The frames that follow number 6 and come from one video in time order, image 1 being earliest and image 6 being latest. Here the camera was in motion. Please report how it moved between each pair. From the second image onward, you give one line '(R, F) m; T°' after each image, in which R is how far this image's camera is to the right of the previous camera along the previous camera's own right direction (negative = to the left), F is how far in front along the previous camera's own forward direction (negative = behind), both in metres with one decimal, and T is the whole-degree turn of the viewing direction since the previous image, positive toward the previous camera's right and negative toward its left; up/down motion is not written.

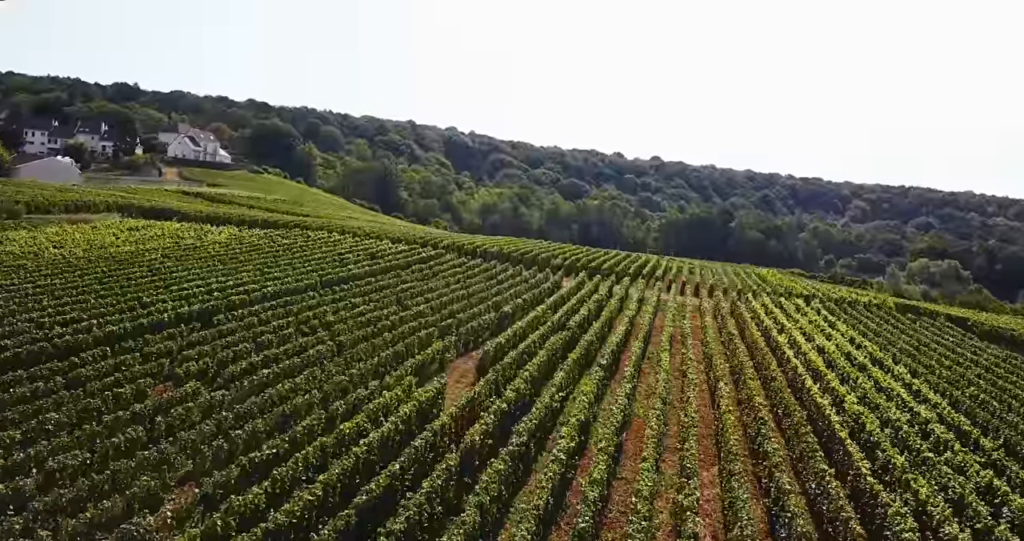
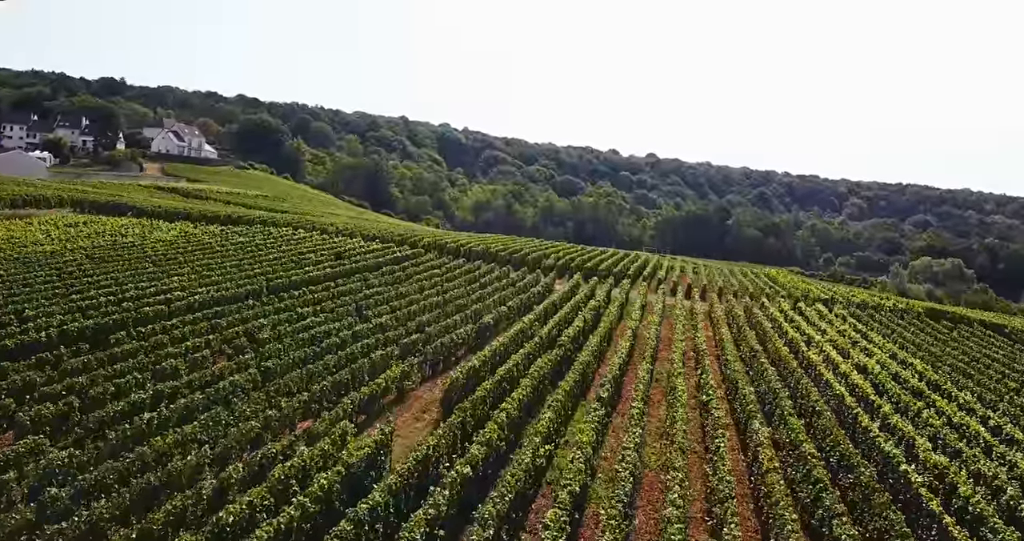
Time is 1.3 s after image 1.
(+0.4, +4.9) m; 0°
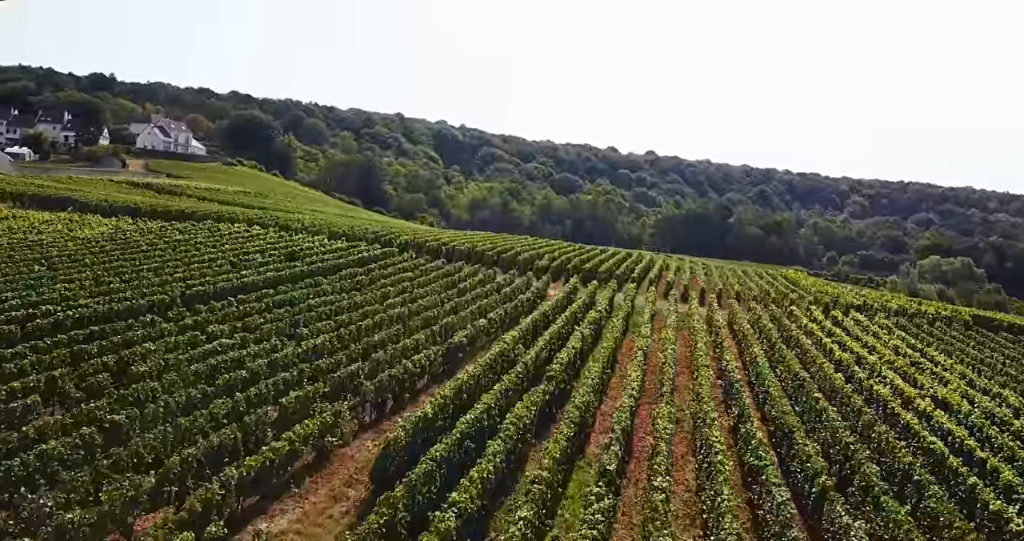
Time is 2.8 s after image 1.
(+0.5, +5.7) m; 0°
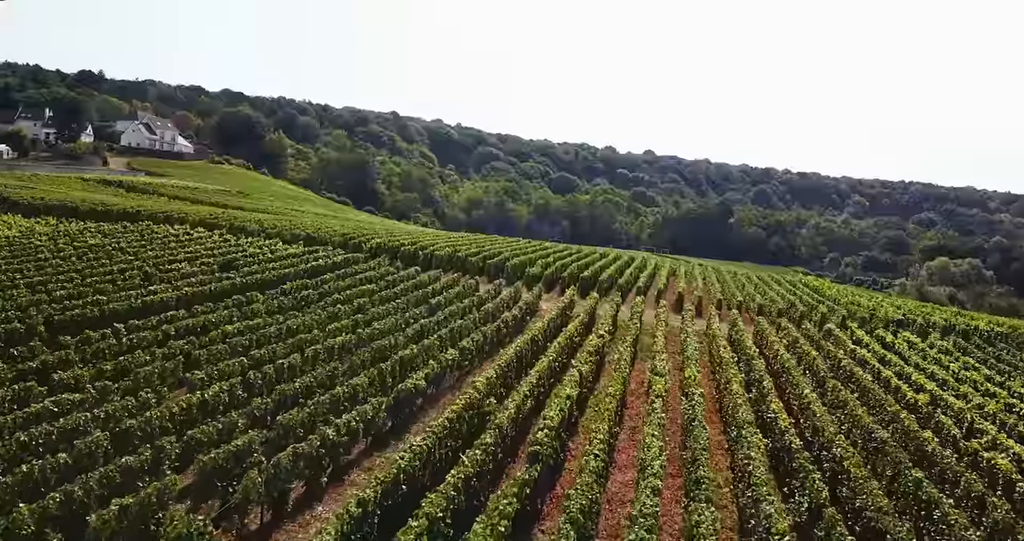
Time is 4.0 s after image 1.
(+0.4, +5.4) m; 0°
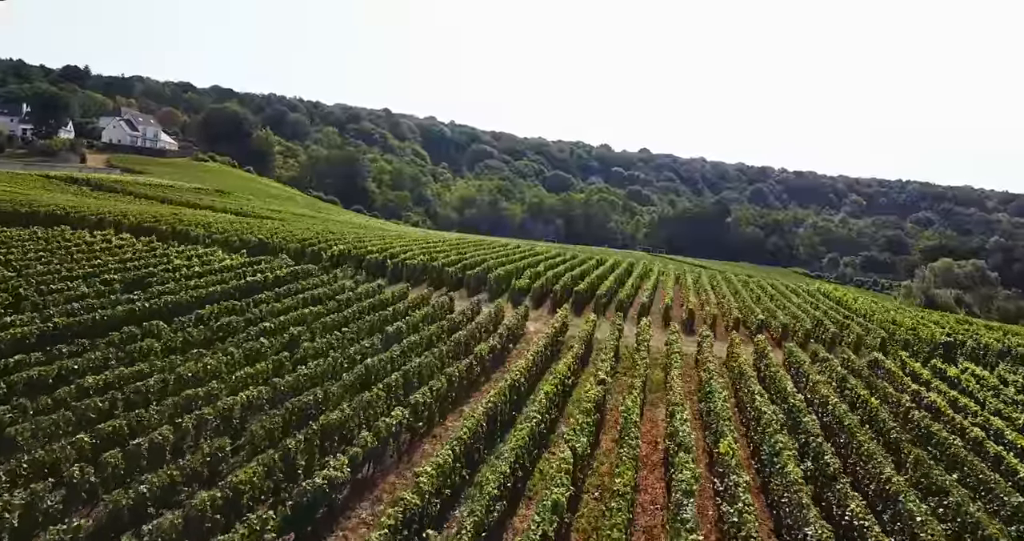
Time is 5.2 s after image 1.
(+0.4, +5.0) m; 0°
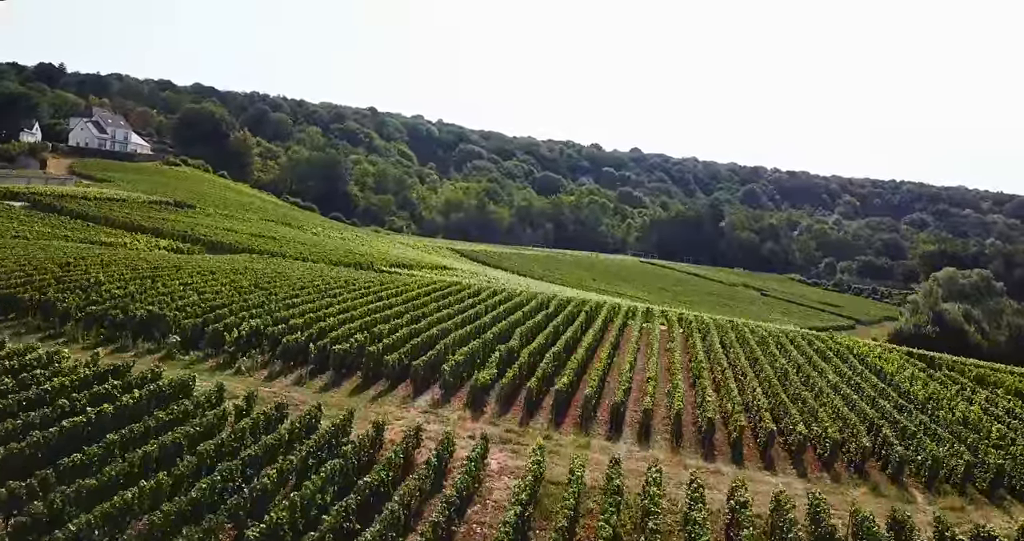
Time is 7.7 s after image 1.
(+0.8, +7.4) m; +1°
